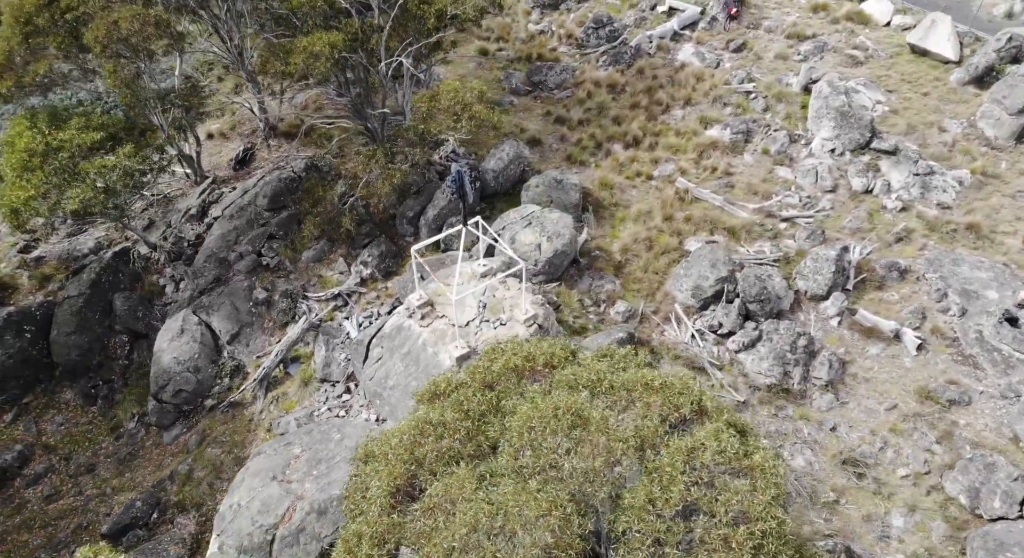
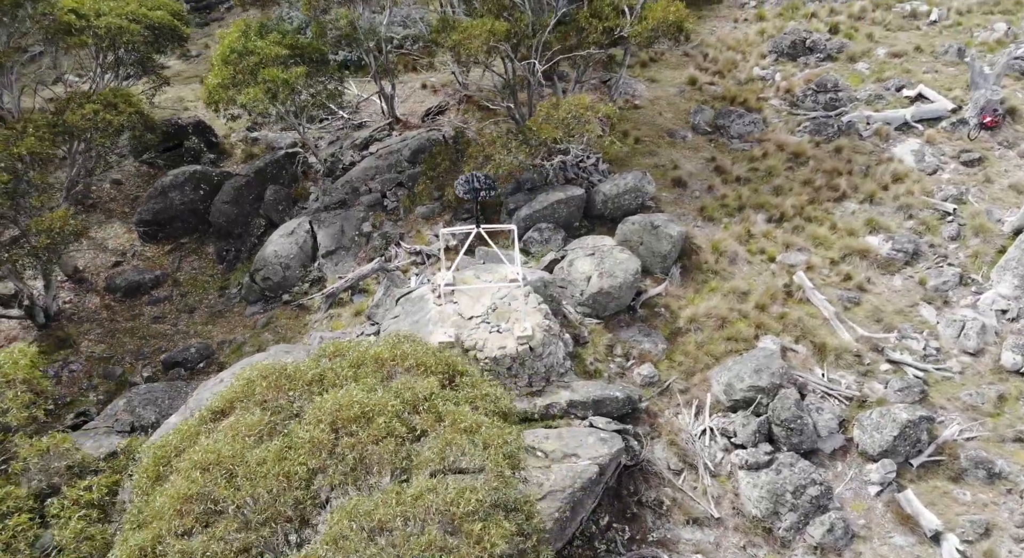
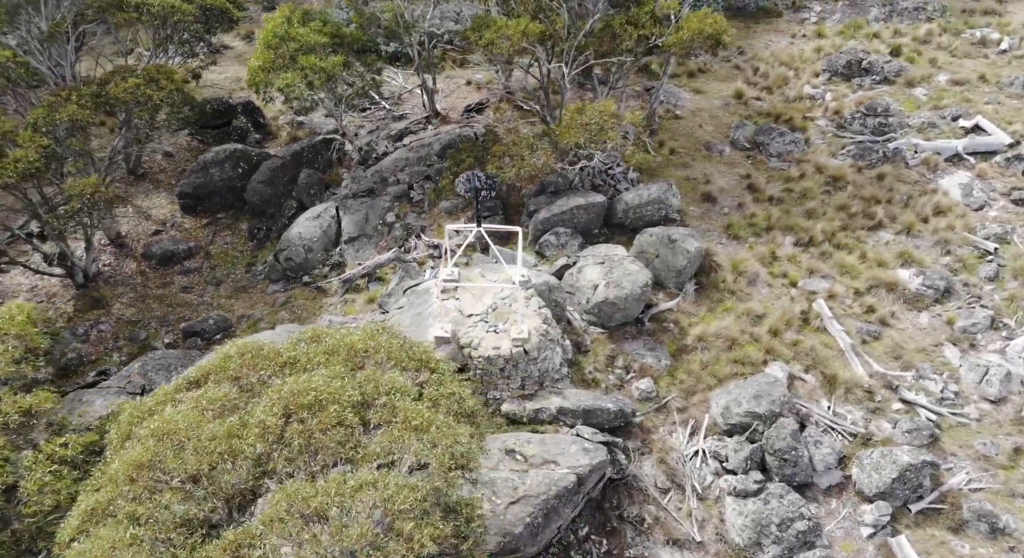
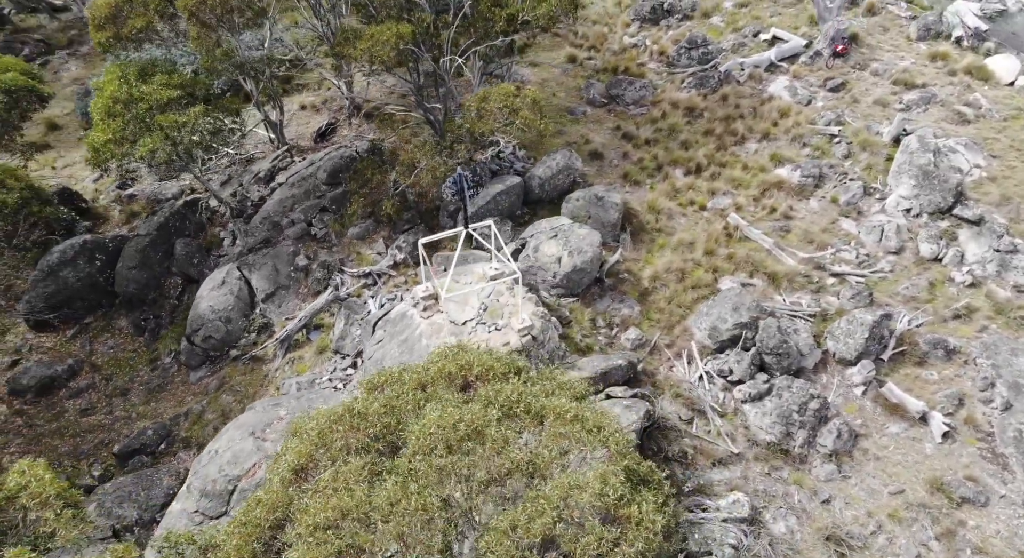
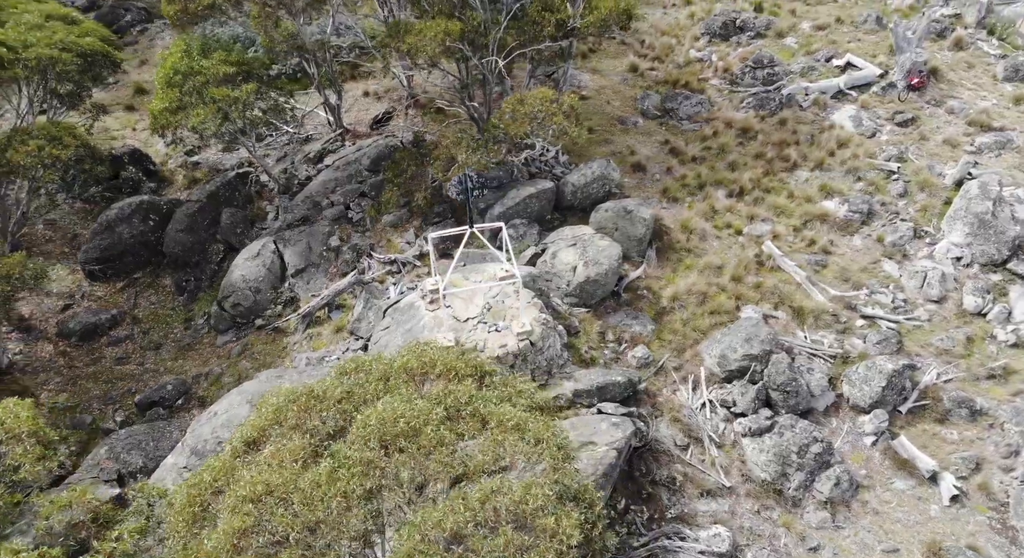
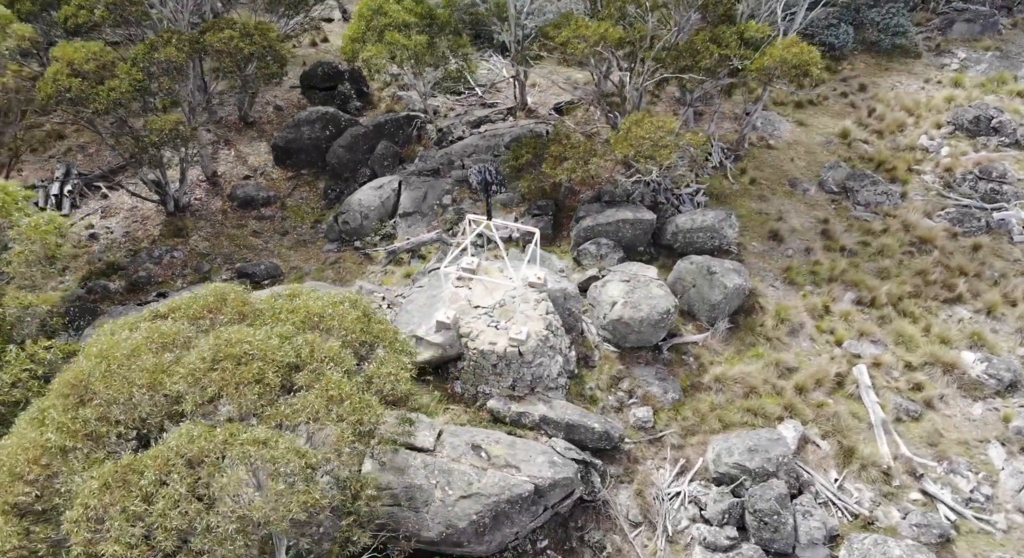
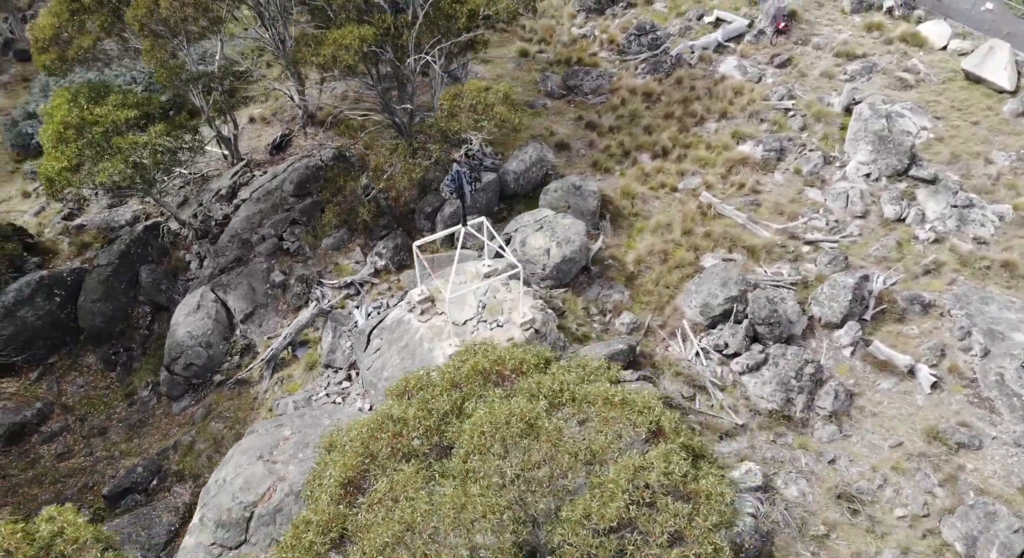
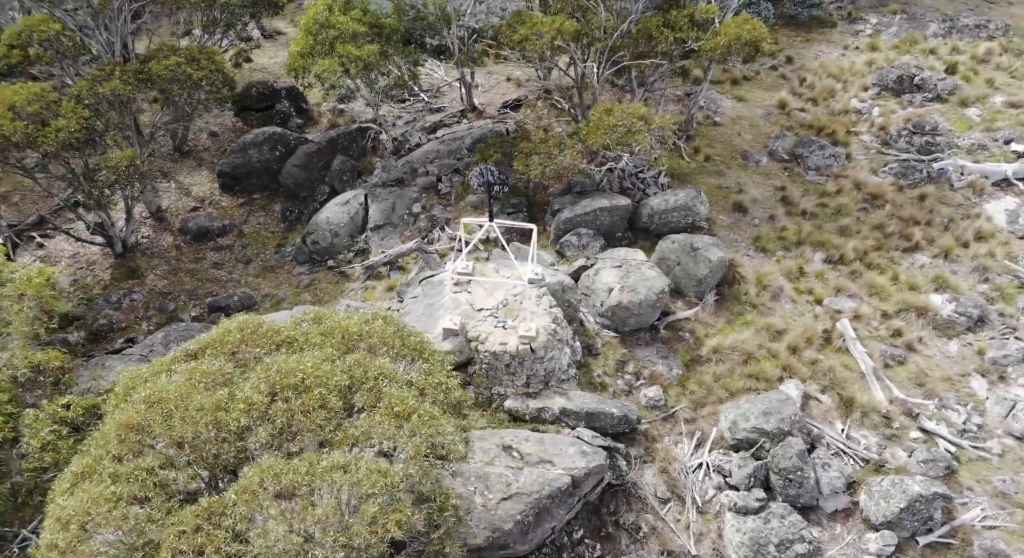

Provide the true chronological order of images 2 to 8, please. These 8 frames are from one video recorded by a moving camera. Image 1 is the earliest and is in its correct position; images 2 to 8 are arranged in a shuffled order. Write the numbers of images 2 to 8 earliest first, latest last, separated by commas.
7, 4, 5, 2, 3, 8, 6
